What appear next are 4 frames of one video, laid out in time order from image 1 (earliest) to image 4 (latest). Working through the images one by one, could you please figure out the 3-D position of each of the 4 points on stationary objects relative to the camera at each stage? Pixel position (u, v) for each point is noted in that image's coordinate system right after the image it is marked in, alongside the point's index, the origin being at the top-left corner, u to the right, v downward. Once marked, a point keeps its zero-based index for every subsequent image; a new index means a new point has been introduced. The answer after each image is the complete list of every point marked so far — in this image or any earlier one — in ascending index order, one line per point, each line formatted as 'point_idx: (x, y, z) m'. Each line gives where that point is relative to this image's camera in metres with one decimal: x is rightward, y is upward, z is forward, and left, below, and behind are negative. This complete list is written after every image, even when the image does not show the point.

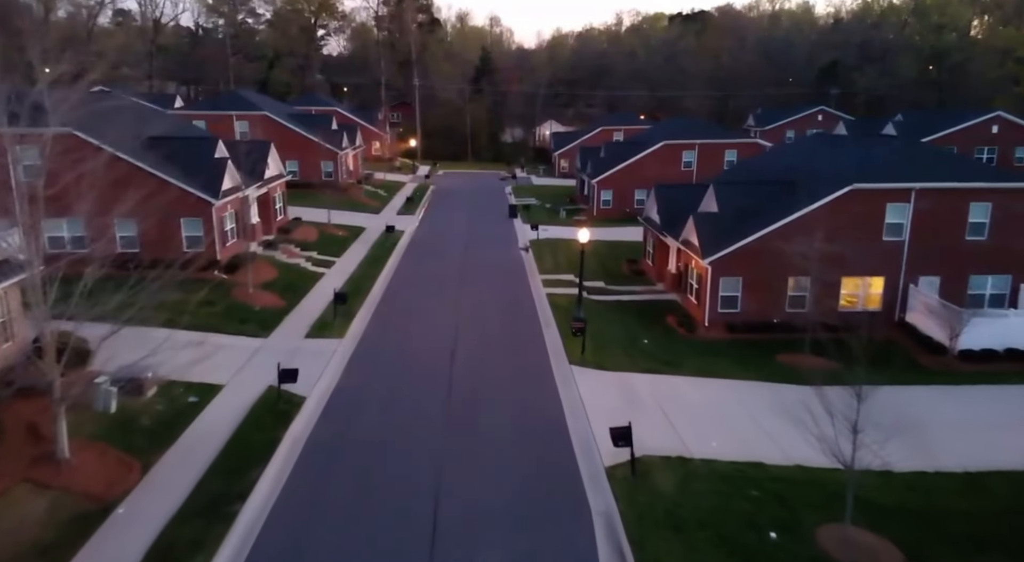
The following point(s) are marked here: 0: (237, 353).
0: (-7.2, -1.9, +19.7) m
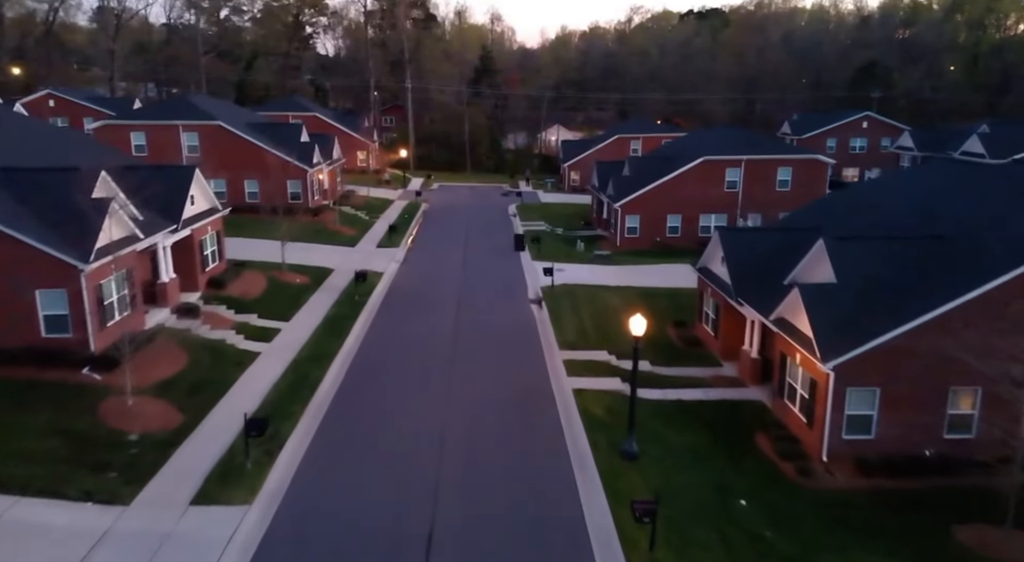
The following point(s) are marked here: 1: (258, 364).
0: (-6.9, -4.2, +11.5) m
1: (-6.6, -2.2, +19.5) m
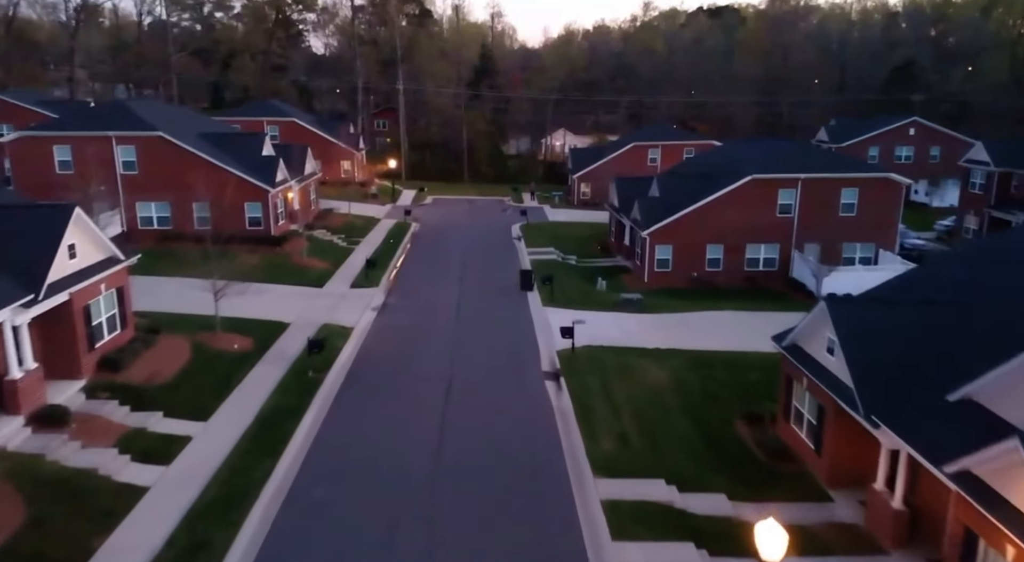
0: (-6.7, -6.0, +4.8) m
1: (-6.4, -4.0, +12.8) m
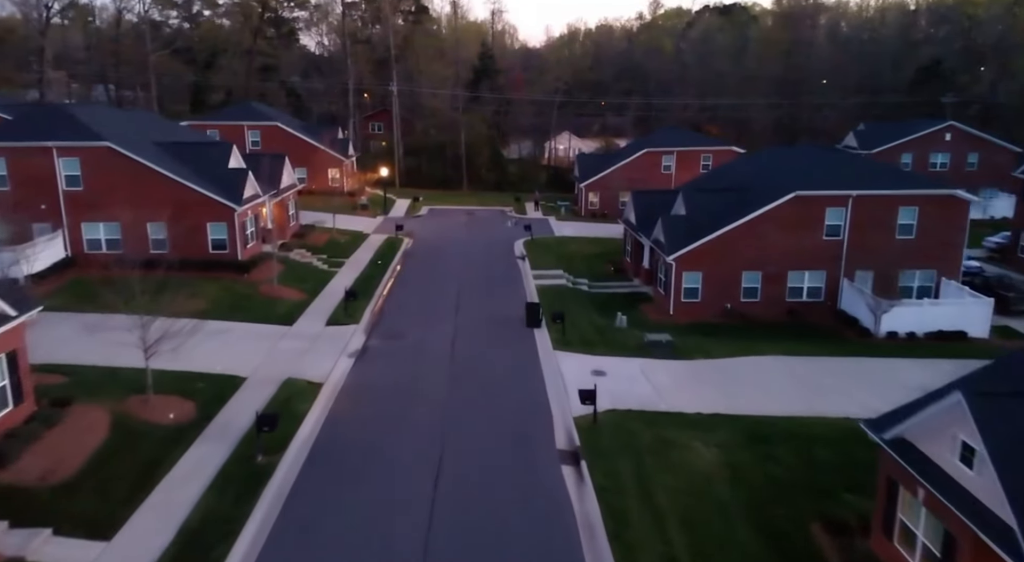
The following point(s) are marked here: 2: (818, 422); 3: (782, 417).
0: (-6.6, -7.2, +0.6) m
1: (-6.2, -5.2, +8.6) m
2: (+7.3, -3.3, +17.5) m
3: (+6.5, -3.3, +17.8) m
